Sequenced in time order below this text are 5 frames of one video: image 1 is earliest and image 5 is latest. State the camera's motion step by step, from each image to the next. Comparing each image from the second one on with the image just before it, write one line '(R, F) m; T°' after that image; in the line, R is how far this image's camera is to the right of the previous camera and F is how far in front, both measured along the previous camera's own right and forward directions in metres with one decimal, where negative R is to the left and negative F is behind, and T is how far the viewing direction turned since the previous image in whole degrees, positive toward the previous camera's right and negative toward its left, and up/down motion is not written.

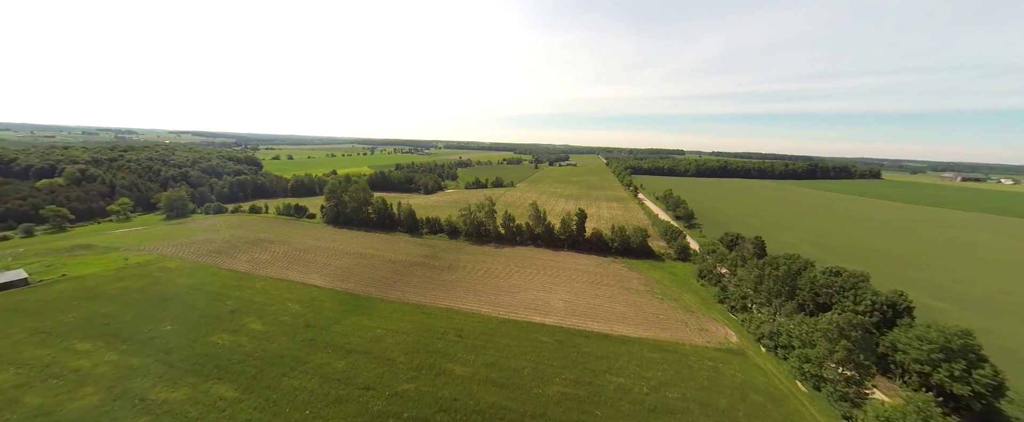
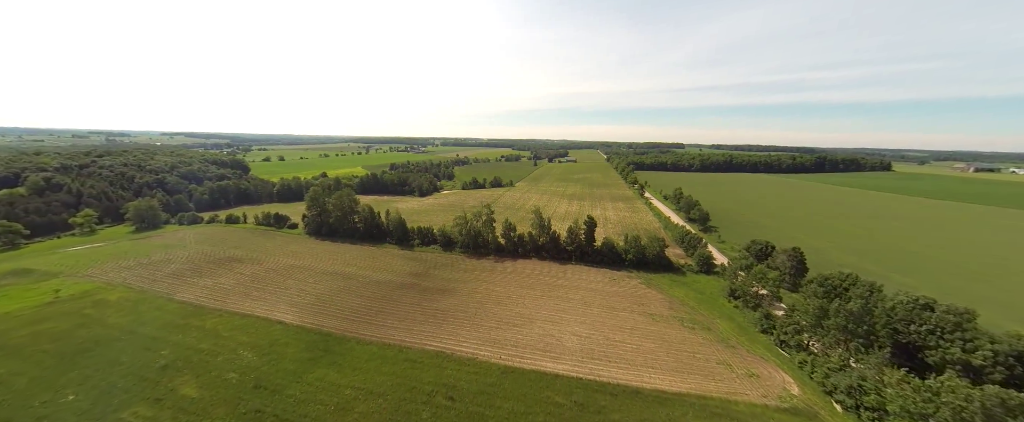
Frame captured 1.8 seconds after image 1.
(-0.2, +4.1) m; 0°
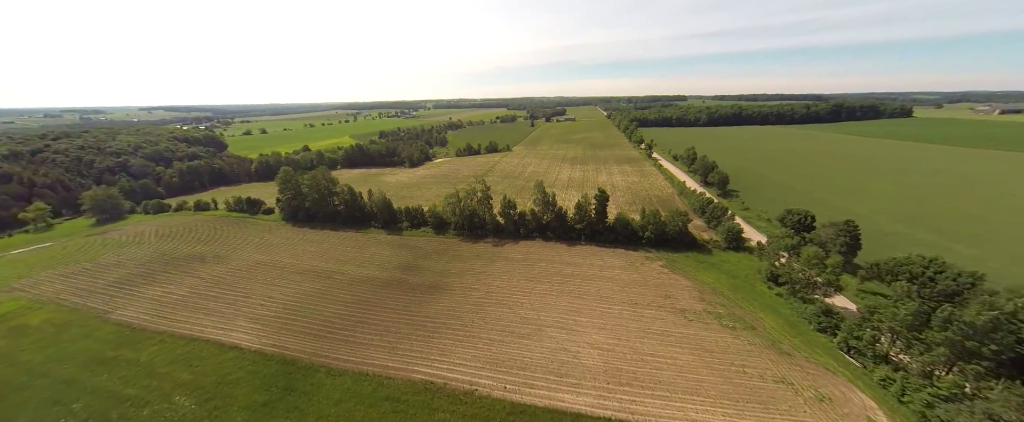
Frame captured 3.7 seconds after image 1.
(0.0, +4.9) m; 0°
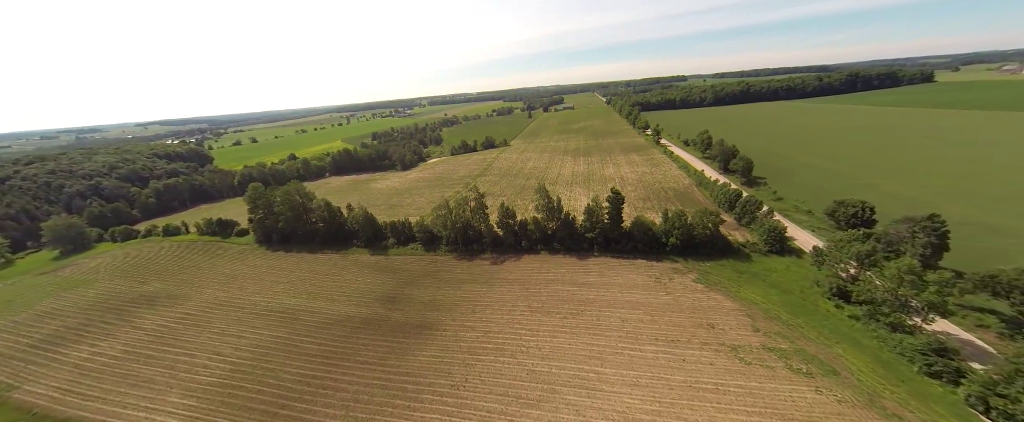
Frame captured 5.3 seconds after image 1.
(+0.4, +4.5) m; -1°
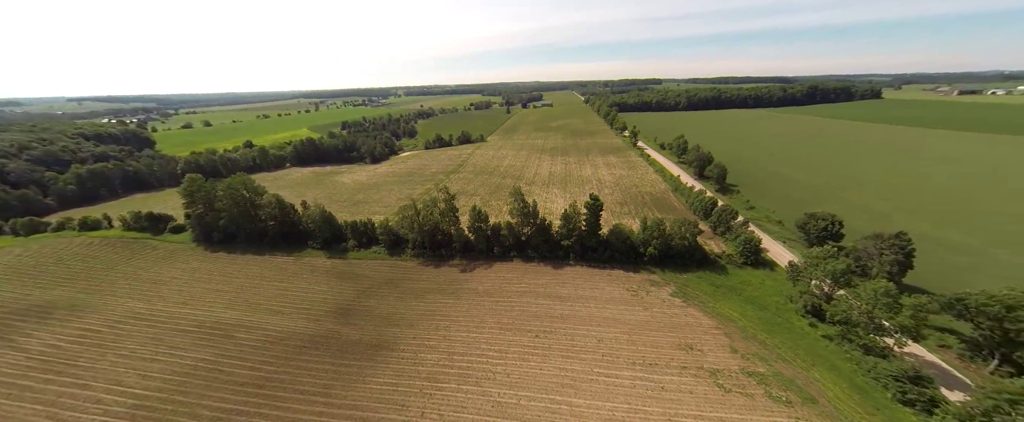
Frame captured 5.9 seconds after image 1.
(+0.7, +1.9) m; +4°
